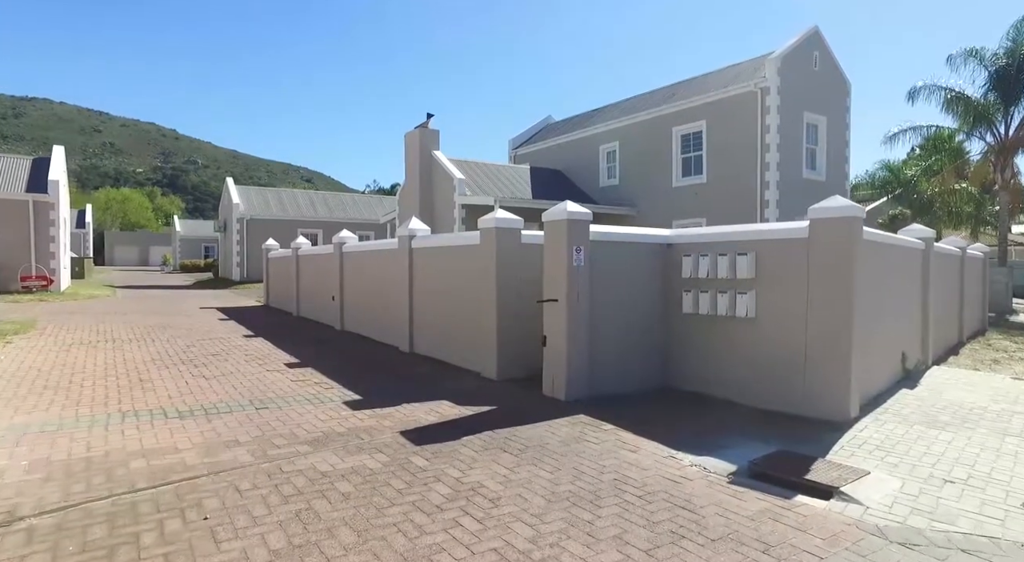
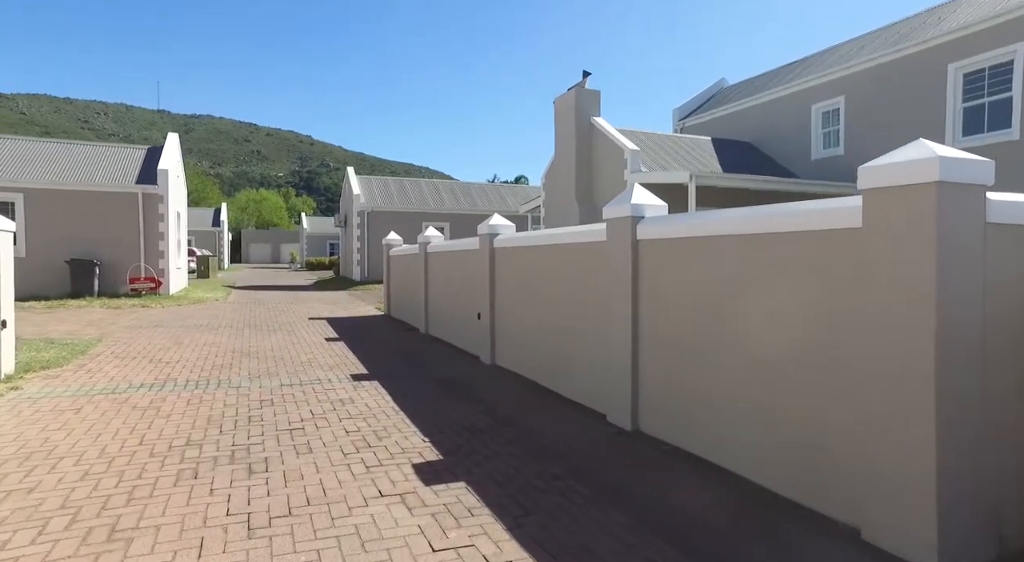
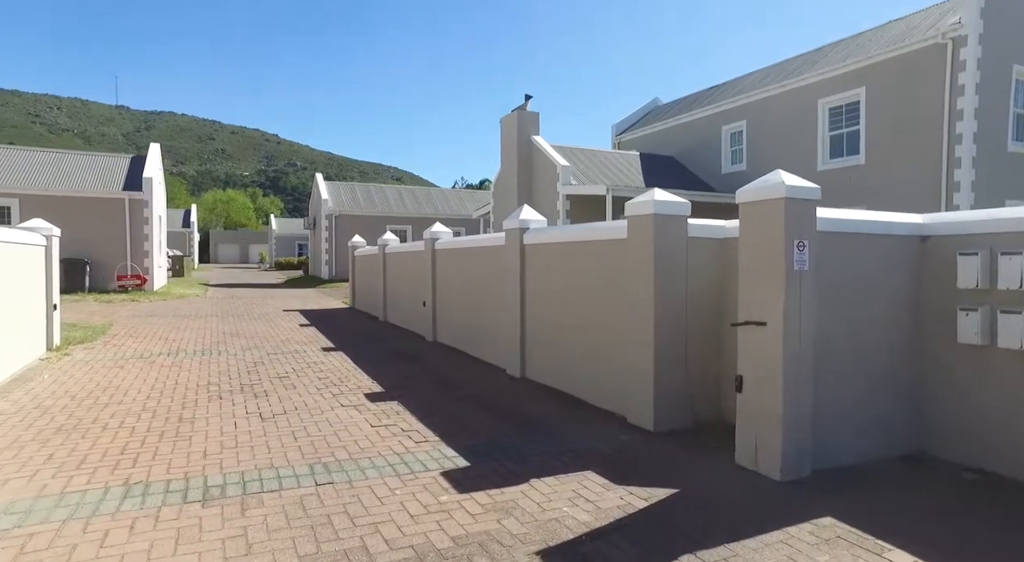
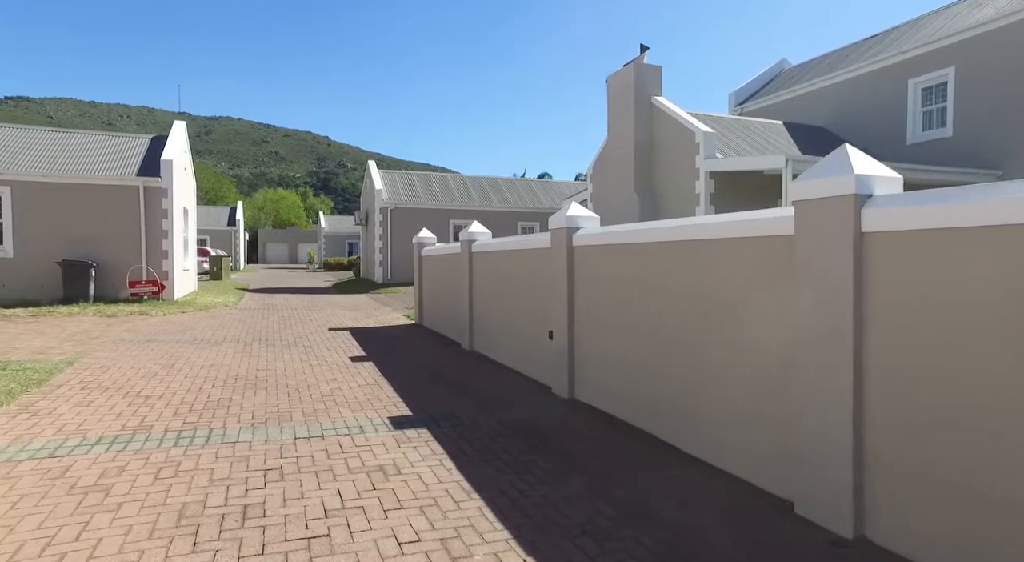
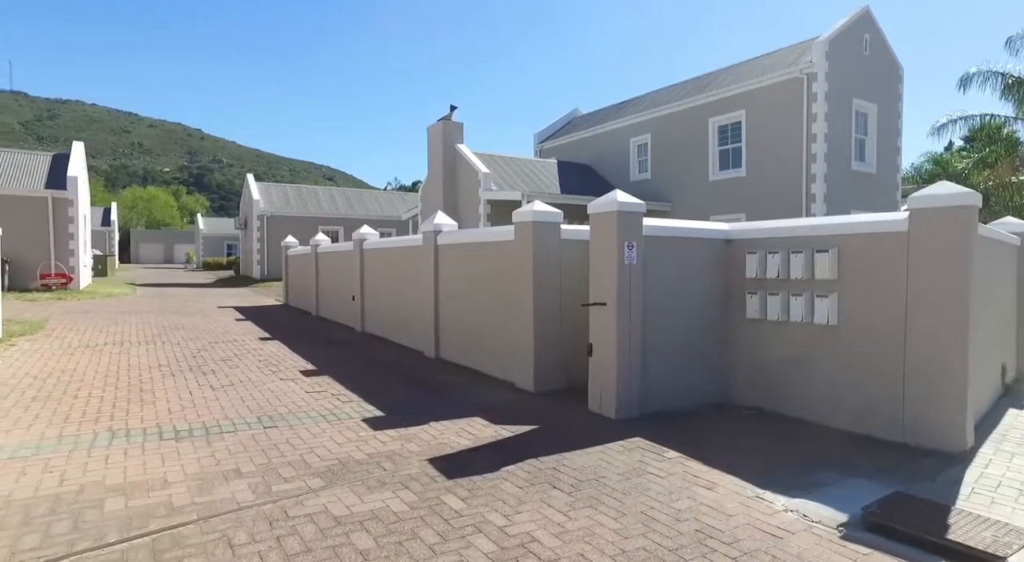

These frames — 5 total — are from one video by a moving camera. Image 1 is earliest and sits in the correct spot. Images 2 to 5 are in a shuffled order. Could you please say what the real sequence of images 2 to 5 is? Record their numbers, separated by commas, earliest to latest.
5, 3, 2, 4
